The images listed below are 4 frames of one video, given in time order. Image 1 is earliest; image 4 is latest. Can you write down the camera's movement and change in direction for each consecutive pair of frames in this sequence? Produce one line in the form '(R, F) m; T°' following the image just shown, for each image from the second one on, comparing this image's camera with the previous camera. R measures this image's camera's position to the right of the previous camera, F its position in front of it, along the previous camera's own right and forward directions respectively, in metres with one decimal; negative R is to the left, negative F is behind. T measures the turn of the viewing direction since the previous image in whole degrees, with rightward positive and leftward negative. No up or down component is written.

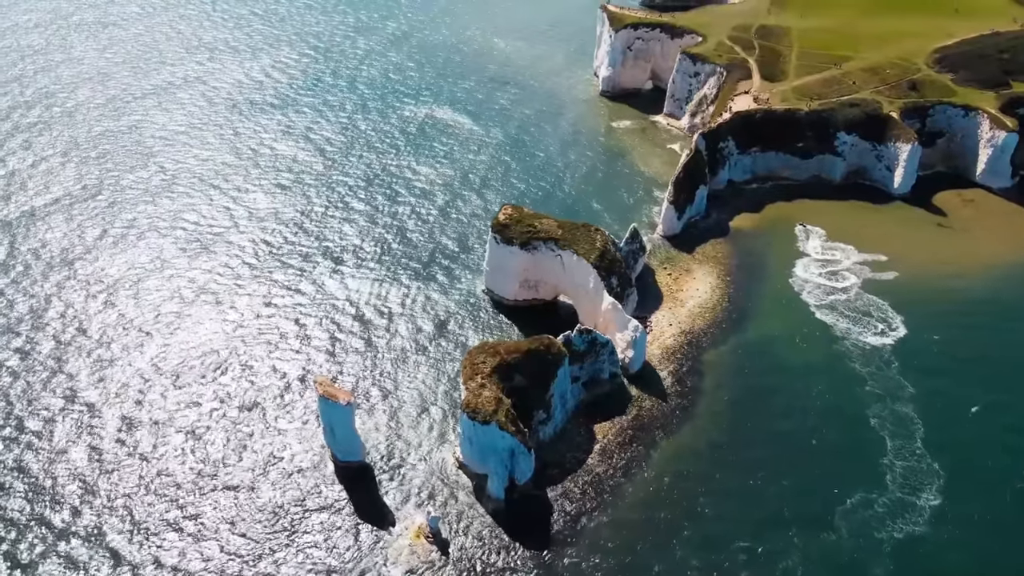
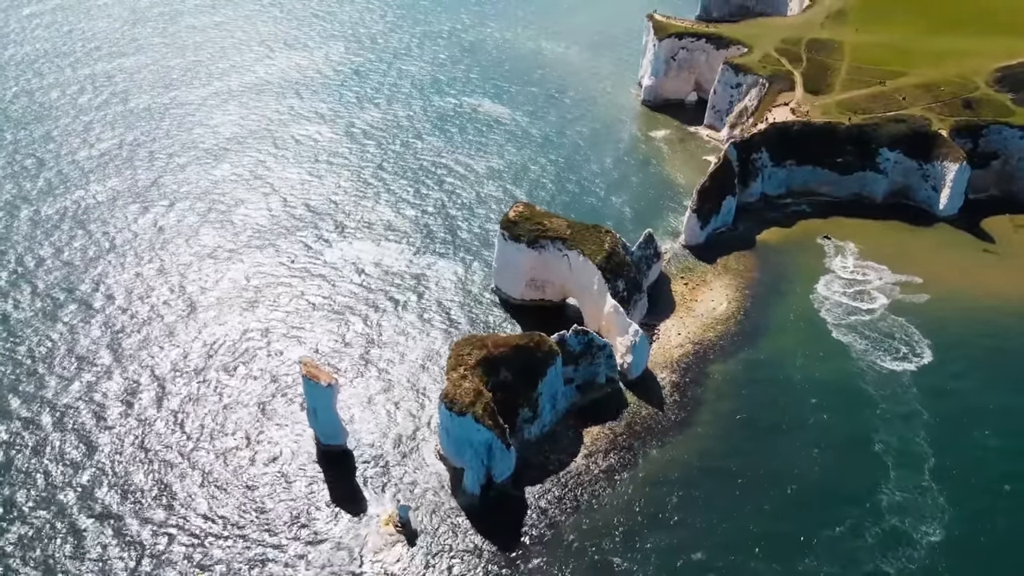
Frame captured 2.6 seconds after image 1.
(+5.9, +1.2) m; -6°
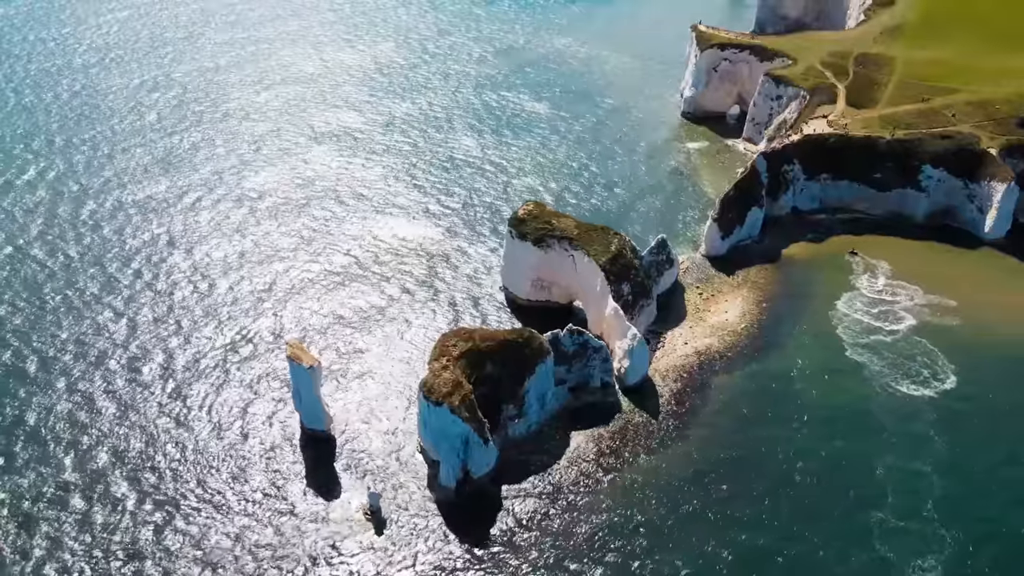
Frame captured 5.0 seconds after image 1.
(+5.6, +1.4) m; -6°
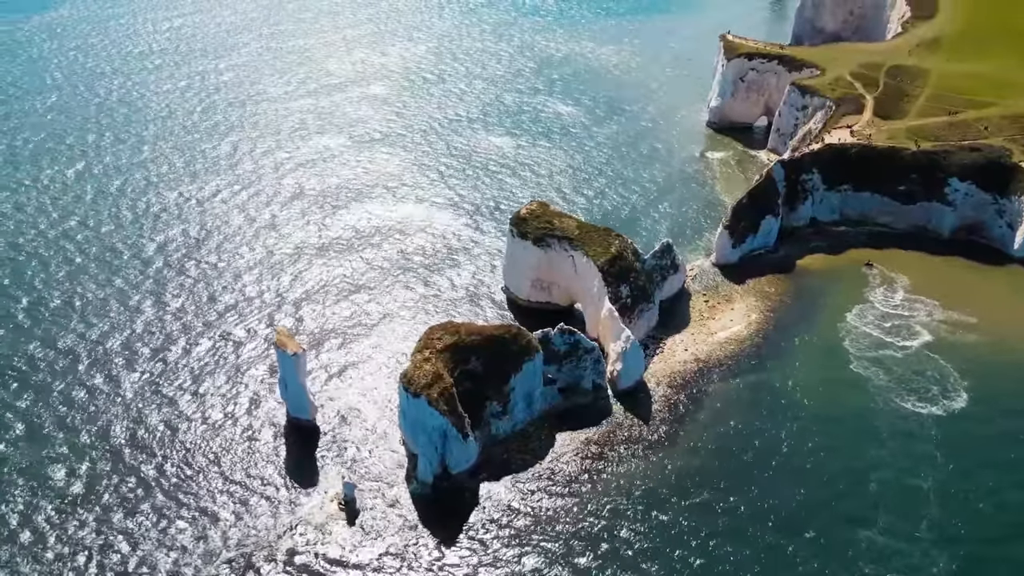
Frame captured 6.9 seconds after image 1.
(+4.2, +1.0) m; -4°
